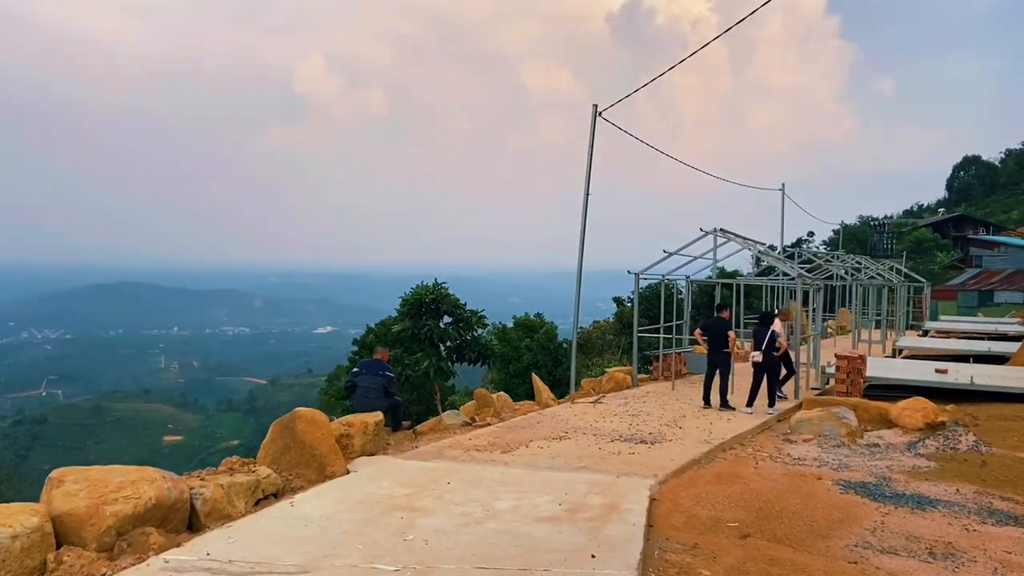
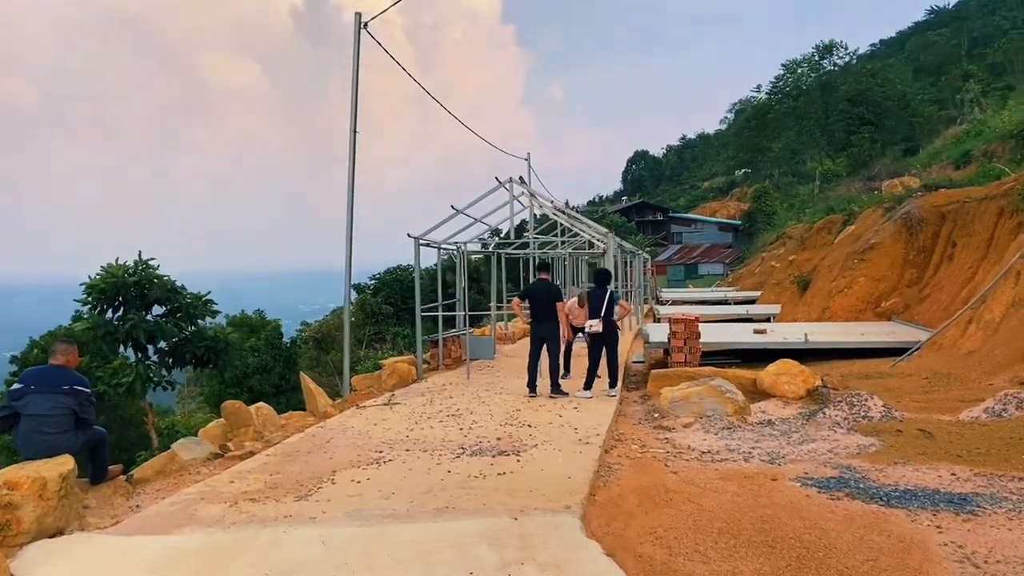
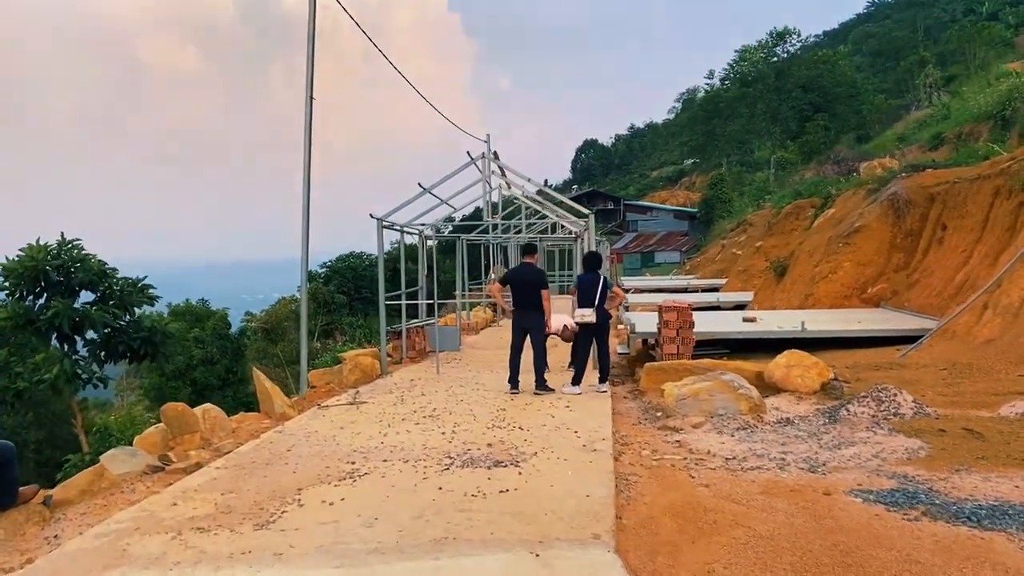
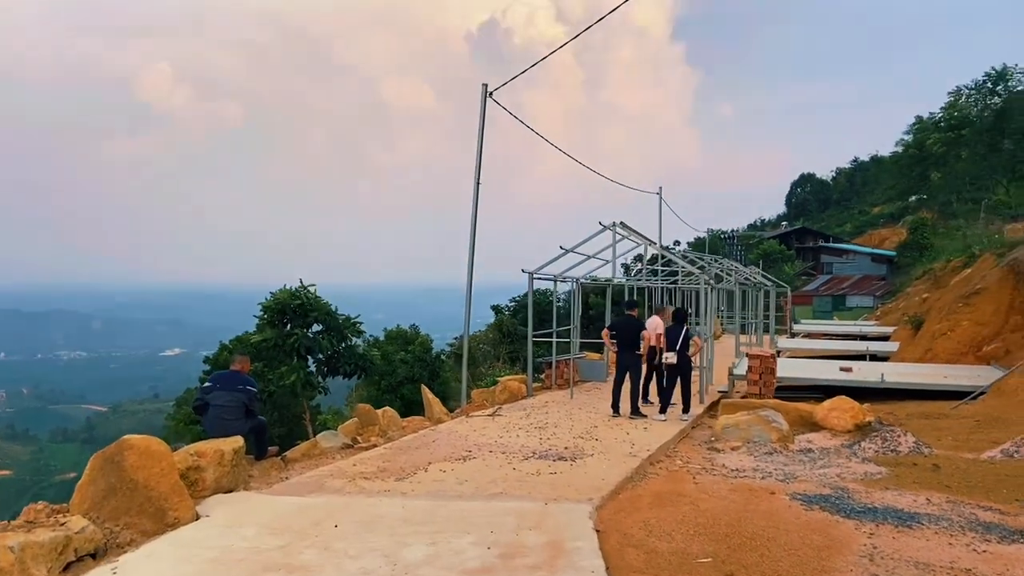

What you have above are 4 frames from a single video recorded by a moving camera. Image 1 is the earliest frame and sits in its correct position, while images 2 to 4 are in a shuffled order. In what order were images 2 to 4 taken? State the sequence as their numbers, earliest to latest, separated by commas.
4, 2, 3
